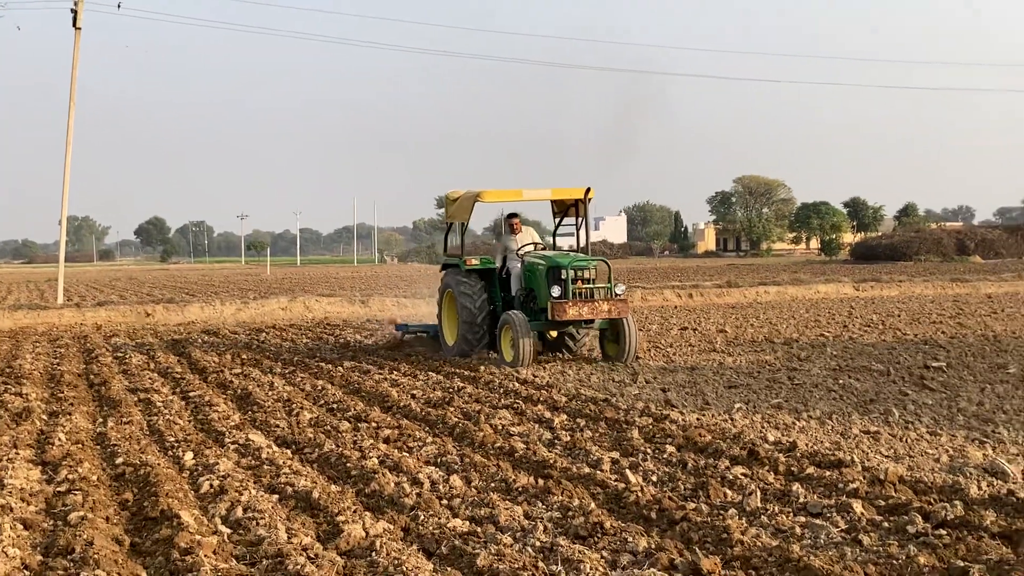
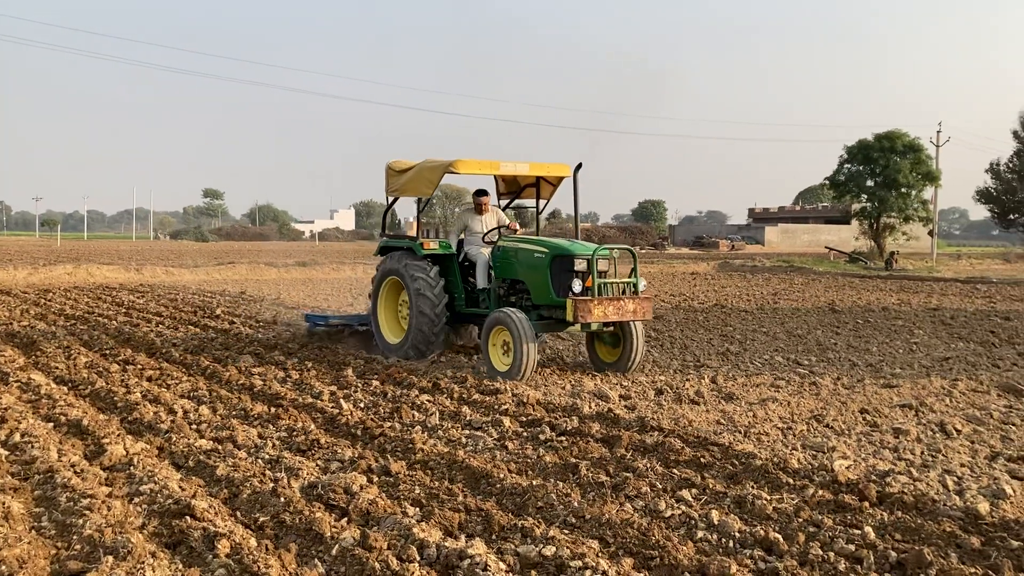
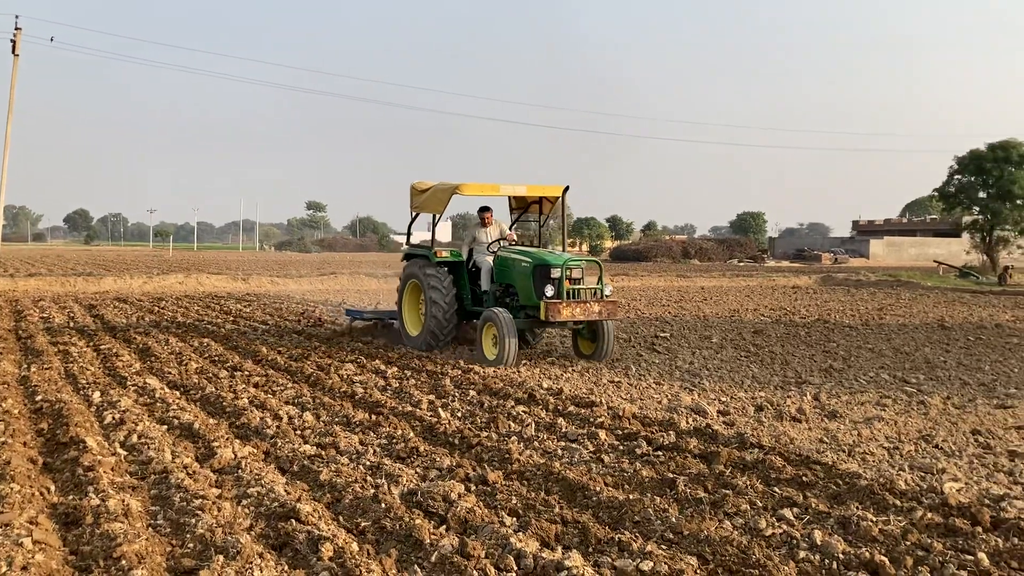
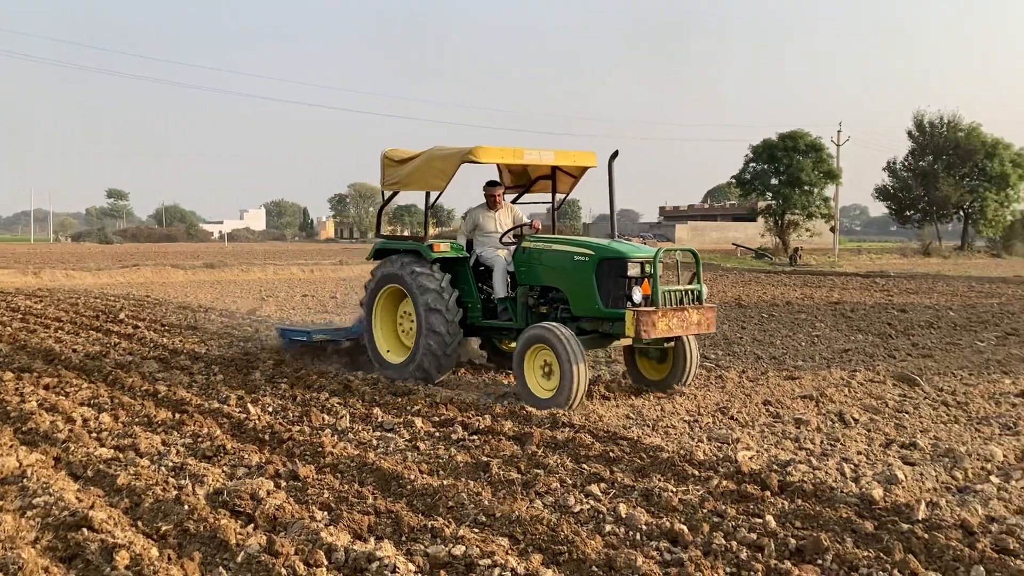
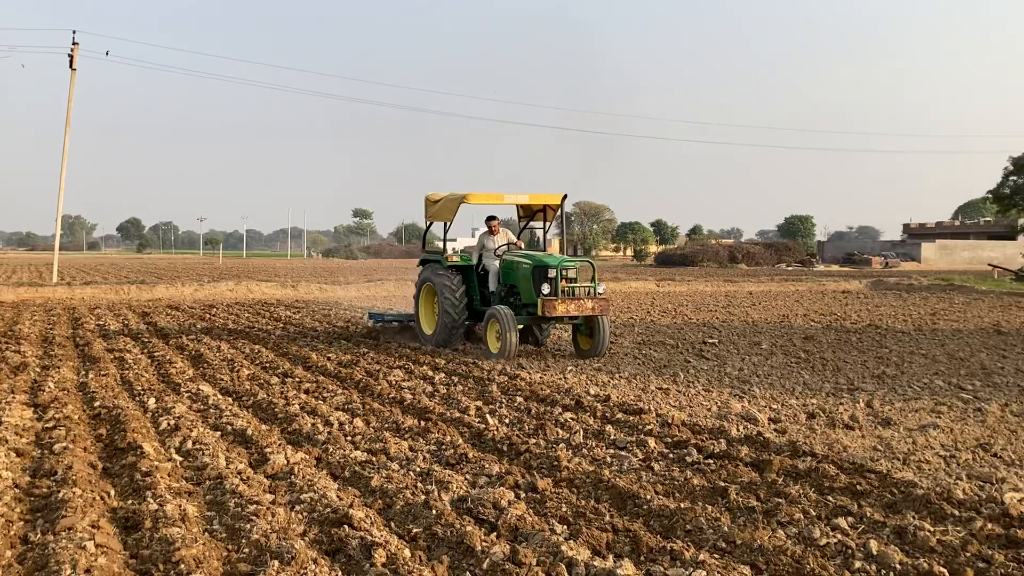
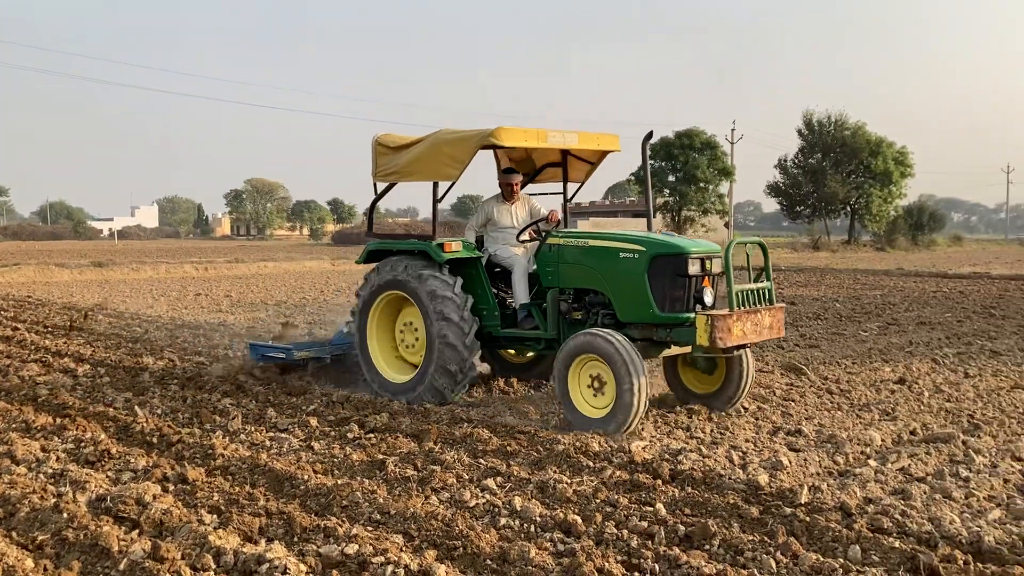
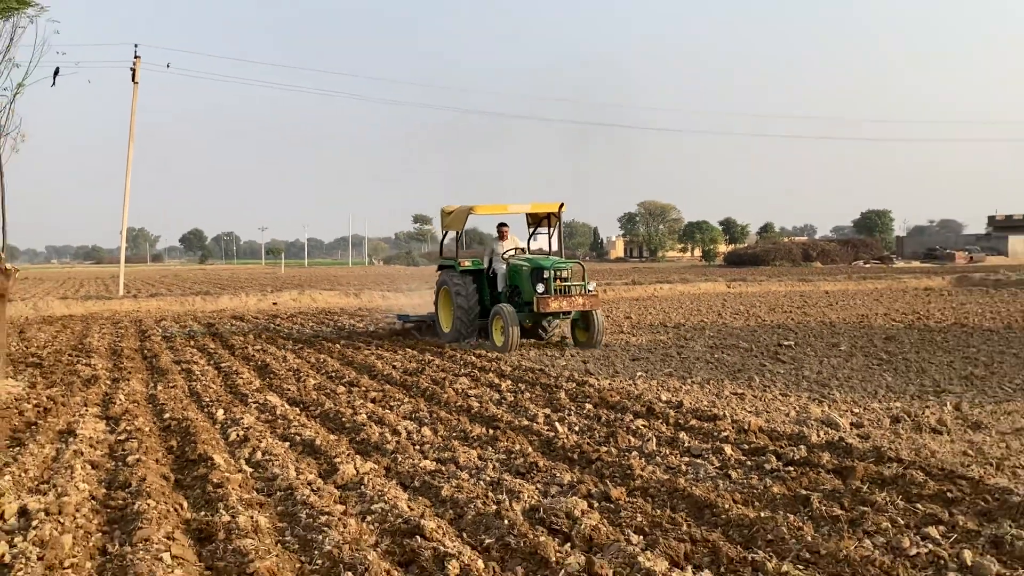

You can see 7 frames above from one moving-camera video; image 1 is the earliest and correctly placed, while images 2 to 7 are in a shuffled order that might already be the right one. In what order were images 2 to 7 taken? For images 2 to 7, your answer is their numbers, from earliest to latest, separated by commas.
7, 5, 3, 2, 4, 6
